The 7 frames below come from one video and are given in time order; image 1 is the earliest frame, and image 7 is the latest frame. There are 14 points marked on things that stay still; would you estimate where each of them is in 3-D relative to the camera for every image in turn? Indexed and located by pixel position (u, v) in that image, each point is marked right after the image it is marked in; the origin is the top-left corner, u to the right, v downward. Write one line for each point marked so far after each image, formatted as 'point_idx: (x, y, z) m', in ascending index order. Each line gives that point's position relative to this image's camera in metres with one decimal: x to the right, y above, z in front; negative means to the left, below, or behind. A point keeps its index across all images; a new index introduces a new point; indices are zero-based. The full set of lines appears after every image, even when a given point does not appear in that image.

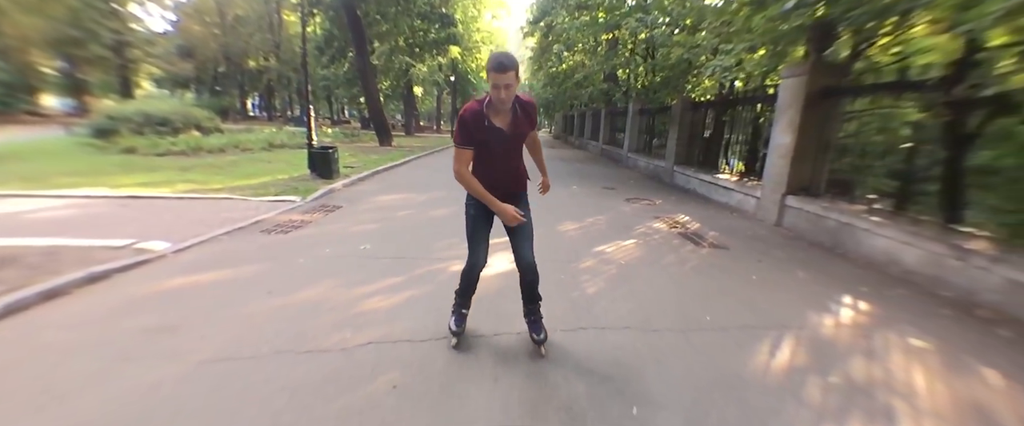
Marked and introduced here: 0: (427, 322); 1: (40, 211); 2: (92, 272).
0: (-0.7, -0.9, +3.1) m
1: (-9.0, +0.1, +6.3) m
2: (-4.3, -0.6, +3.6) m
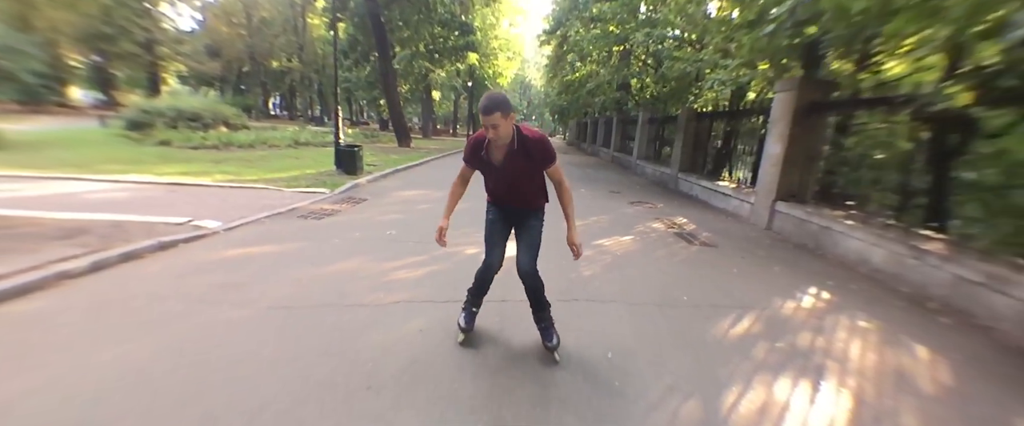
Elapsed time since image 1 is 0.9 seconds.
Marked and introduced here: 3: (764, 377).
0: (-0.7, -0.8, +3.7) m
1: (-8.8, +0.5, +7.2) m
2: (-4.3, -0.3, +4.3) m
3: (+1.8, -1.2, +2.5) m
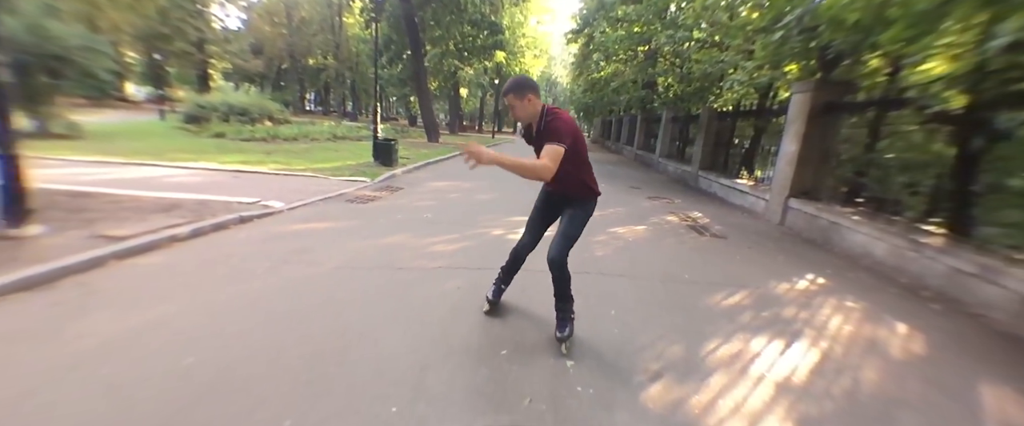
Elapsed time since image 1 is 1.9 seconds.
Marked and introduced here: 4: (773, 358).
0: (-0.4, -0.6, +4.3) m
1: (-8.2, +0.9, +8.3) m
2: (-3.9, 0.0, +5.1) m
3: (+2.0, -1.0, +3.0) m
4: (+2.0, -1.1, +2.7) m
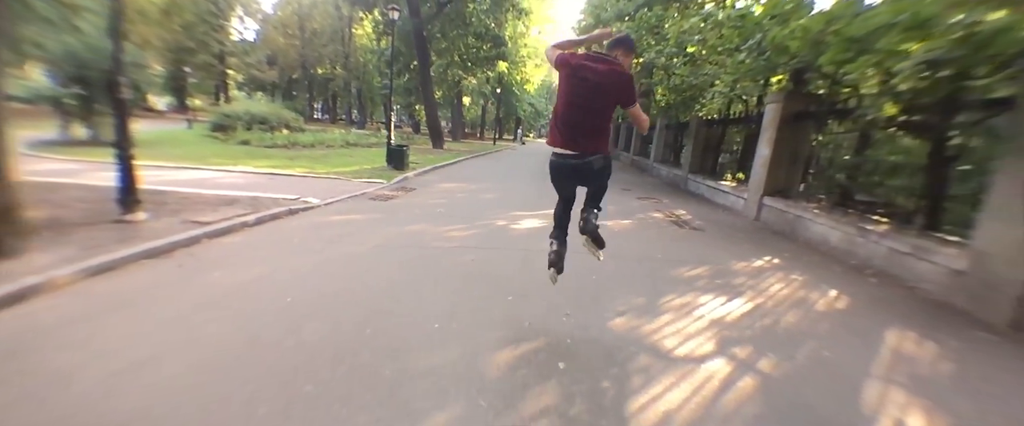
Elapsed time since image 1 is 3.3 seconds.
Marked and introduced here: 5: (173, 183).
0: (-0.3, -0.4, +5.2) m
1: (-8.1, +1.0, +9.3) m
2: (-3.9, +0.1, +6.0) m
3: (+2.0, -0.9, +3.8) m
4: (+2.1, -0.9, +3.5) m
5: (-8.0, +0.7, +8.0) m
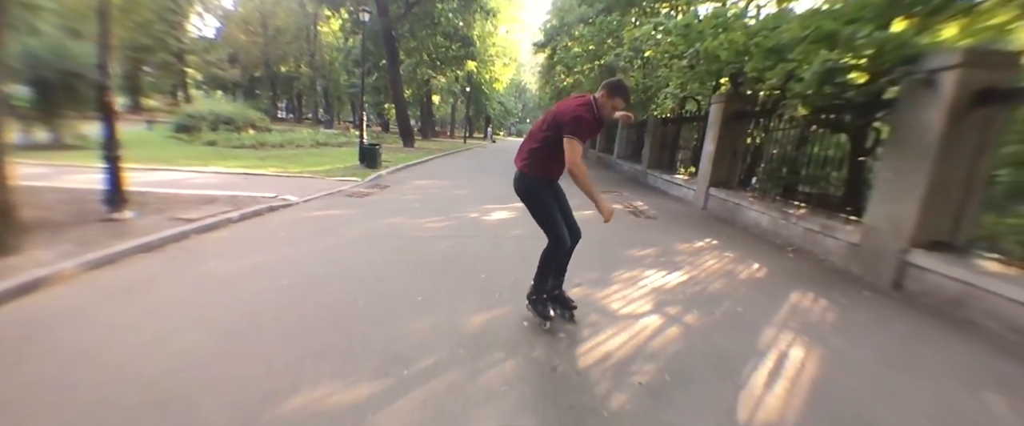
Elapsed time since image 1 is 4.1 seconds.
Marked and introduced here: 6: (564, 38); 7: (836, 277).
0: (-0.8, -0.3, +5.7) m
1: (-8.9, +0.9, +9.2) m
2: (-4.4, +0.1, +6.2) m
3: (+1.7, -0.7, +4.4) m
4: (+1.8, -0.8, +4.2) m
5: (-8.6, +0.6, +7.9) m
6: (+3.0, +9.8, +19.4) m
7: (+4.5, -0.9, +4.7) m
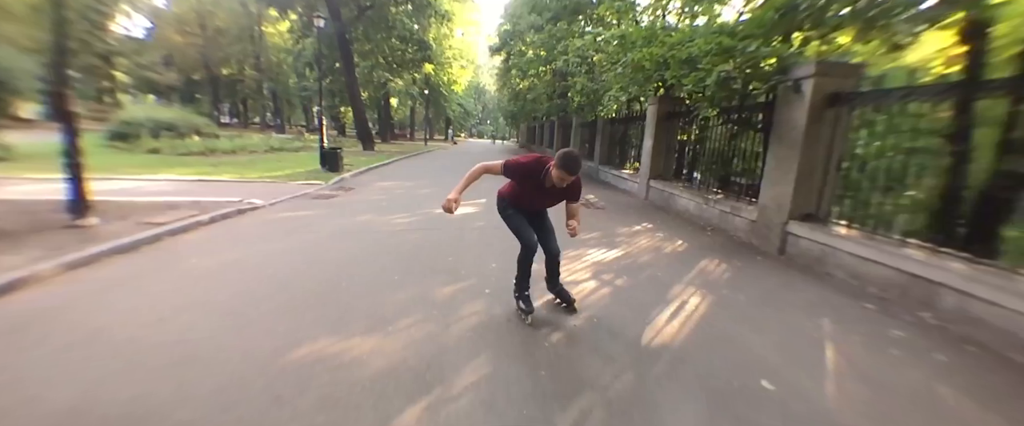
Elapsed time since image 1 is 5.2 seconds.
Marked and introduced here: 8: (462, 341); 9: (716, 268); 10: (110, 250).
0: (-1.5, -0.2, +6.2) m
1: (-9.9, +0.7, +8.9) m
2: (-5.1, +0.1, +6.4) m
3: (+1.1, -0.5, +5.2) m
4: (+1.2, -0.6, +5.0) m
5: (-9.5, +0.4, +7.6) m
6: (+0.4, +10.0, +20.3) m
7: (+3.9, -0.6, +5.8) m
8: (-0.4, -1.0, +2.7) m
9: (+2.8, -0.8, +4.7) m
10: (-4.9, -0.5, +4.2) m
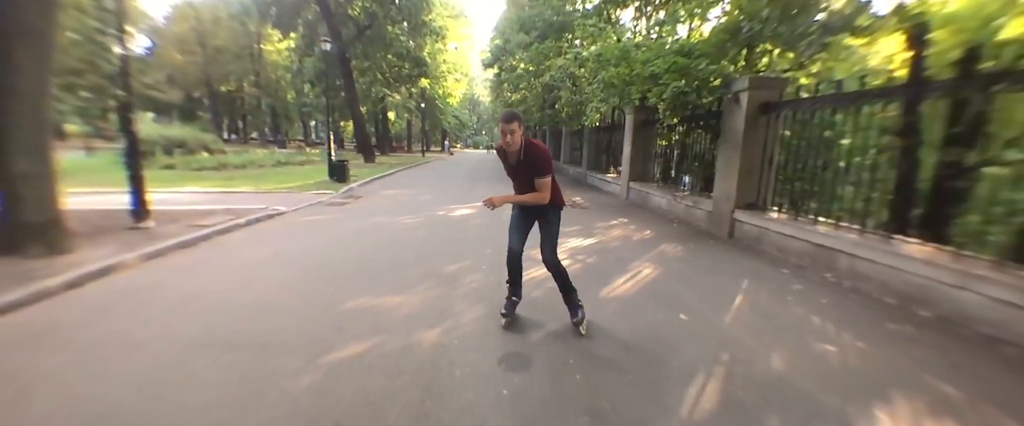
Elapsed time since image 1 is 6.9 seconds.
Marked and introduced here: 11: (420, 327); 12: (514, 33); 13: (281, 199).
0: (-1.6, -0.2, +7.1) m
1: (-10.1, +0.4, +9.7) m
2: (-5.3, -0.1, +7.3) m
3: (+1.0, -0.4, +6.2) m
4: (+1.1, -0.5, +5.9) m
5: (-9.7, +0.1, +8.5) m
6: (-0.1, +9.6, +21.5) m
7: (+3.7, -0.4, +6.8) m
8: (-0.5, -0.9, +3.6) m
9: (+2.7, -0.6, +5.6) m
10: (-5.1, -0.5, +5.1) m
11: (-0.8, -1.0, +3.0) m
12: (+0.2, +10.2, +19.6) m
13: (-6.5, +0.3, +9.5) m
